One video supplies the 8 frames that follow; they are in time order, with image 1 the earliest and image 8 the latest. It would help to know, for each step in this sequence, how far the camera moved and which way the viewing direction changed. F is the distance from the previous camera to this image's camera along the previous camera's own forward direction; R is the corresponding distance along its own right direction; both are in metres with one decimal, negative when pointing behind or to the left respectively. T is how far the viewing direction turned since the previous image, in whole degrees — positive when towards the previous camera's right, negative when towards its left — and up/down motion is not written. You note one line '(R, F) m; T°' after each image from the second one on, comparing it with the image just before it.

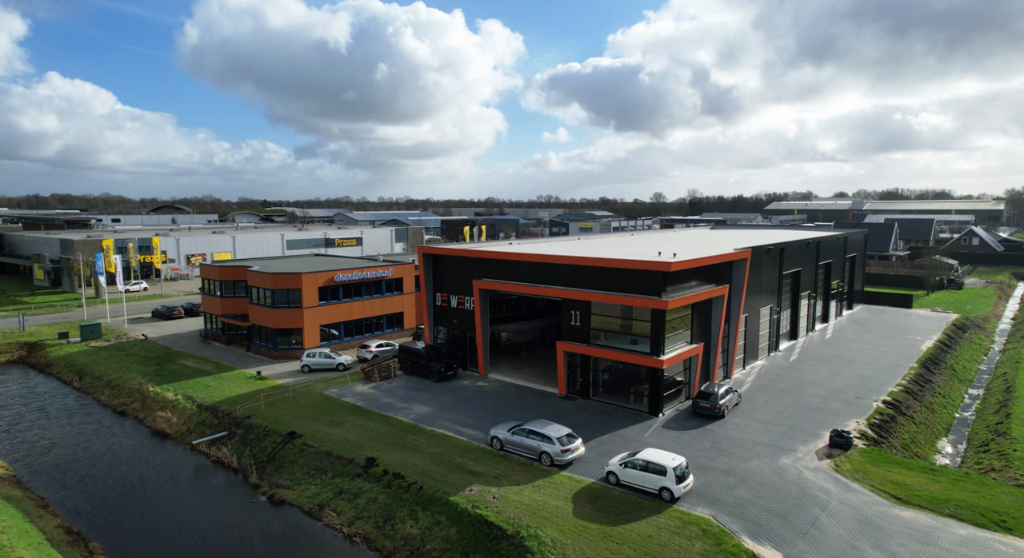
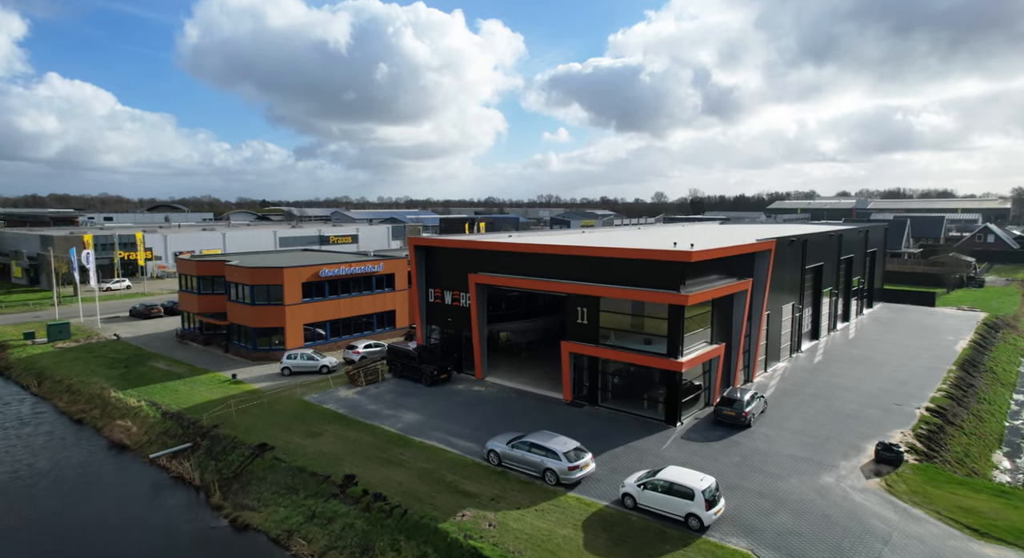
(0.0, +3.2) m; 0°
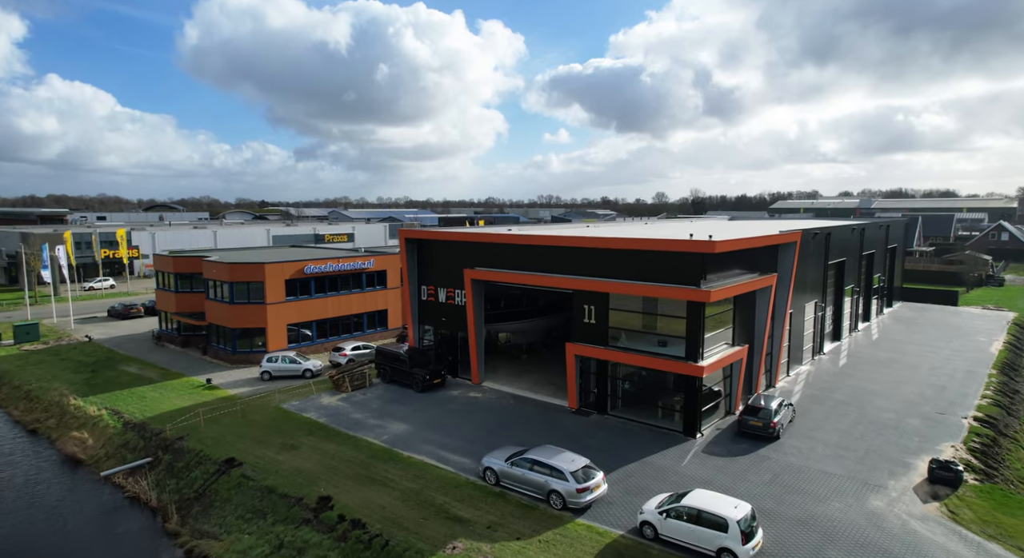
(0.0, +2.8) m; 0°
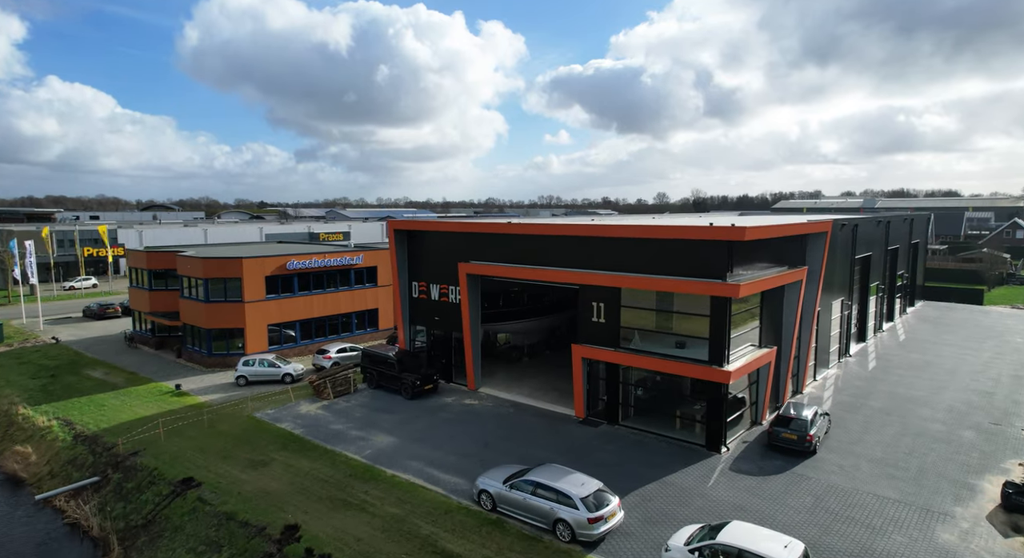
(+0.1, +2.8) m; 0°
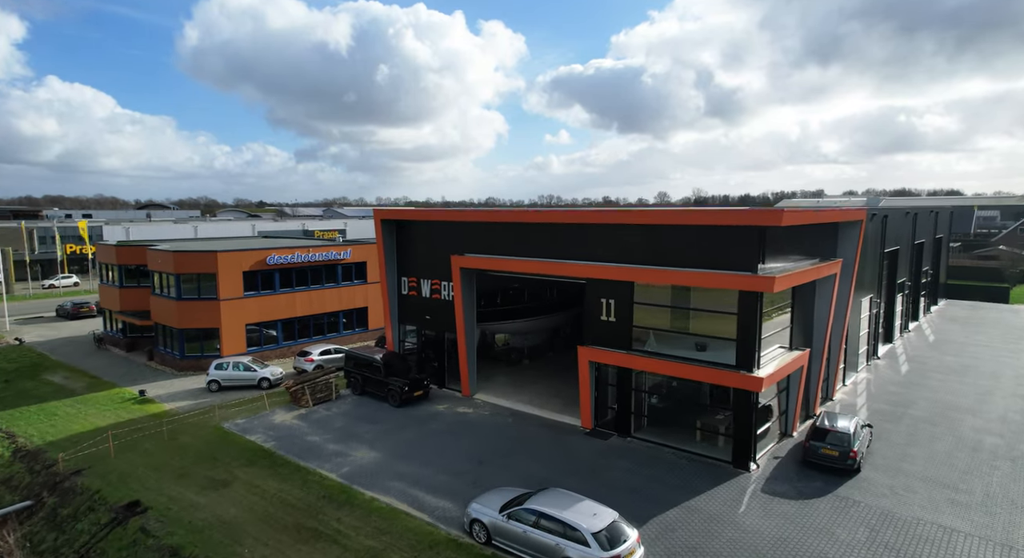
(+0.1, +2.6) m; 0°
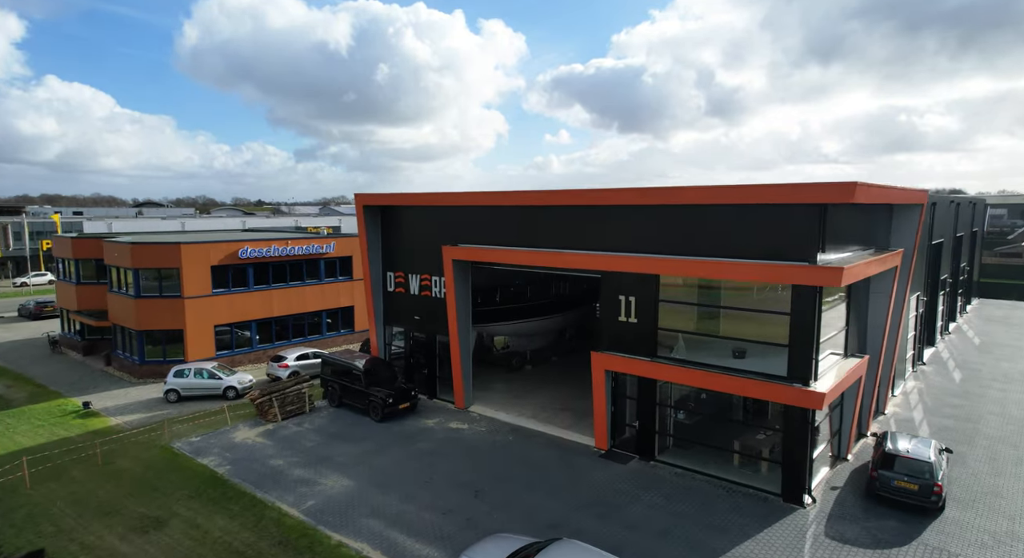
(0.0, +3.3) m; 0°
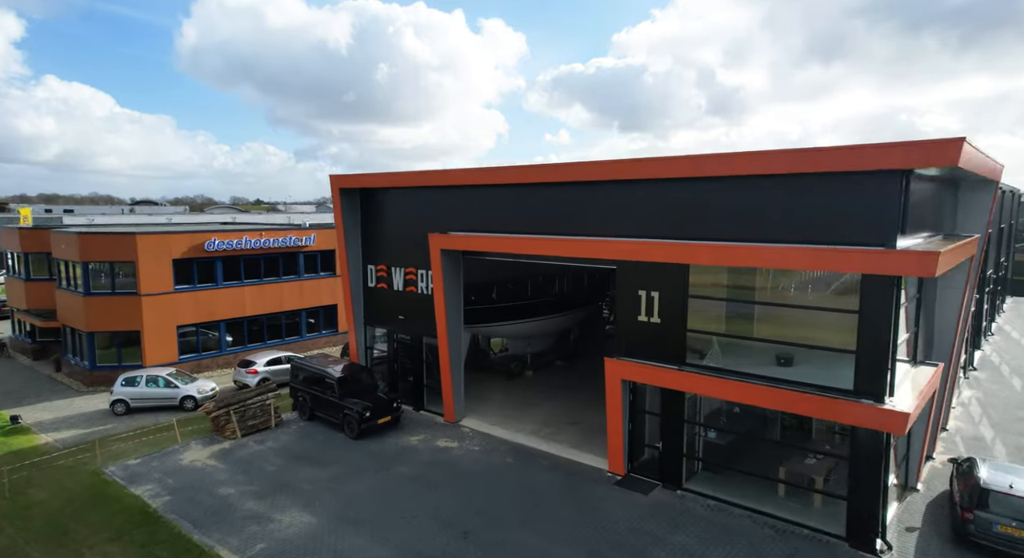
(+0.1, +3.0) m; 0°
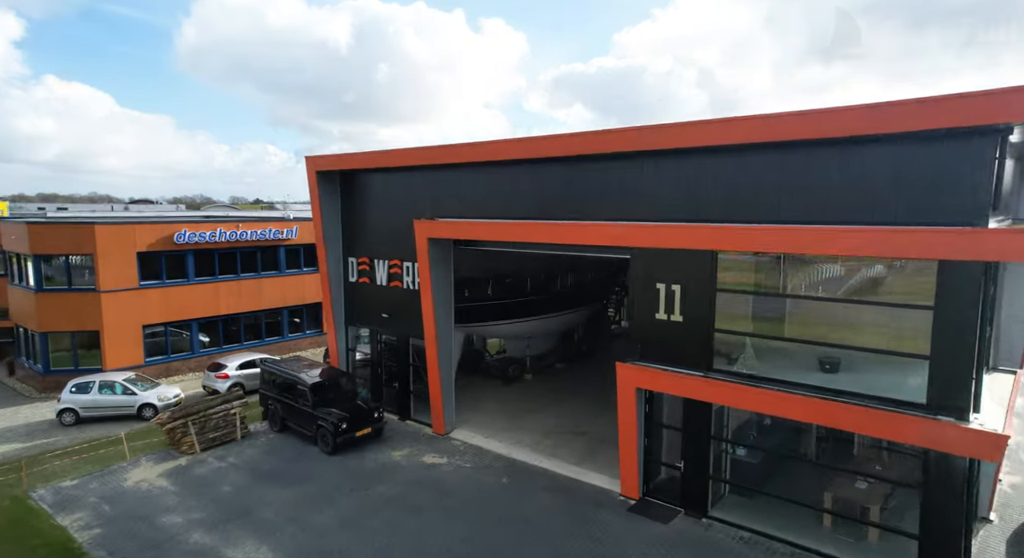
(+0.1, +2.2) m; 0°
